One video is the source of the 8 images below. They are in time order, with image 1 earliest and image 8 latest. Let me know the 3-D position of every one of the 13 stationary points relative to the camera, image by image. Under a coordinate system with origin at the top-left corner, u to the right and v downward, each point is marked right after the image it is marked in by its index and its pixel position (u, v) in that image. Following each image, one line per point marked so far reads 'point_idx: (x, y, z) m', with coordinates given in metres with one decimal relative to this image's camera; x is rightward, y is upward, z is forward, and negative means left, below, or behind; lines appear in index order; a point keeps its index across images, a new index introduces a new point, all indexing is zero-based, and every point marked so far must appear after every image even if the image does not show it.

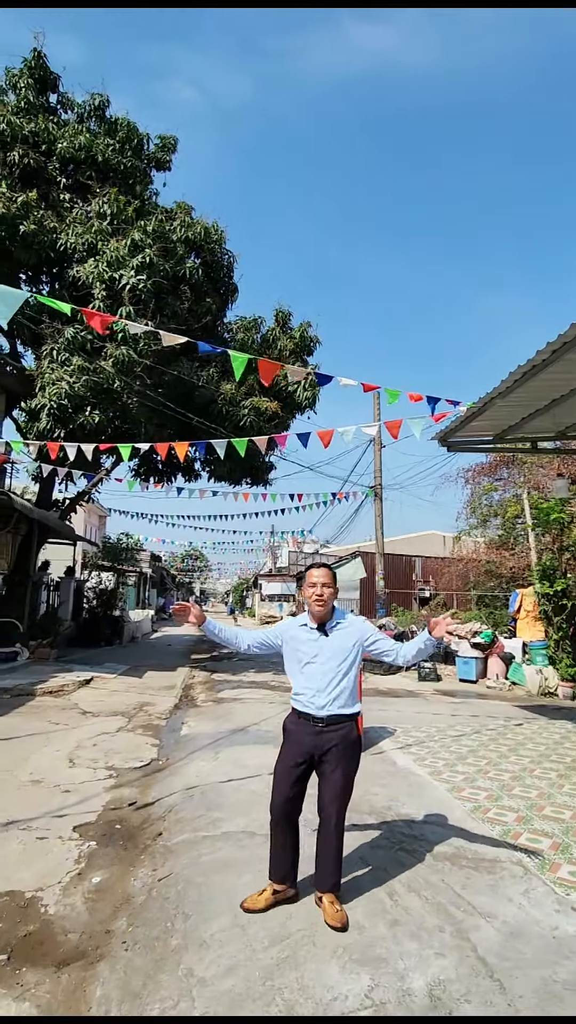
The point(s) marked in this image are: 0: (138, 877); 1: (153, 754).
0: (-0.8, -2.0, +3.5) m
1: (-1.3, -2.3, +6.2) m
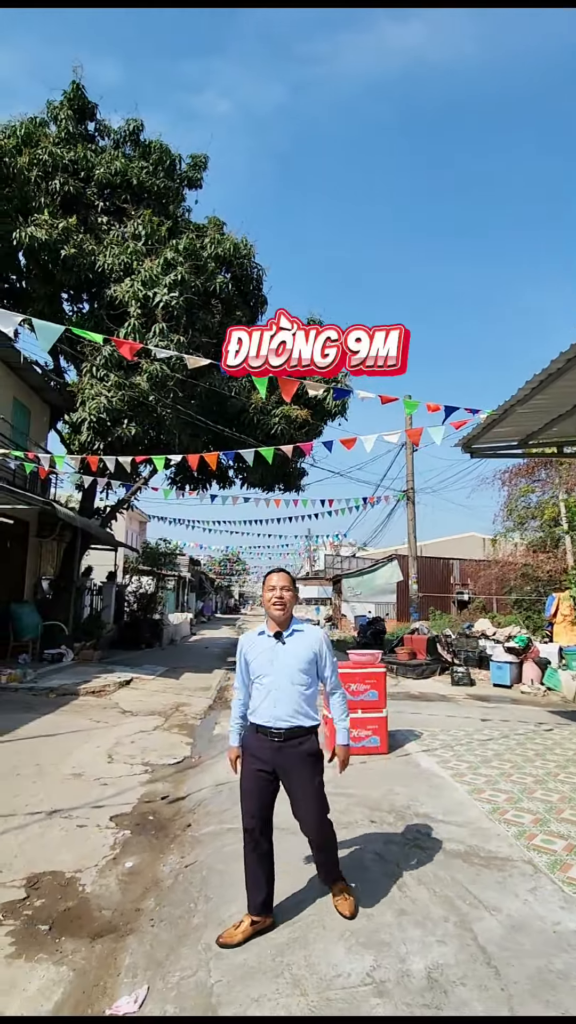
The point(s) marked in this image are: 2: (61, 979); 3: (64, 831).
0: (-0.7, -2.1, +3.8) m
1: (-1.0, -2.4, +6.6) m
2: (-0.9, -1.9, +2.6) m
3: (-1.5, -2.1, +4.2) m
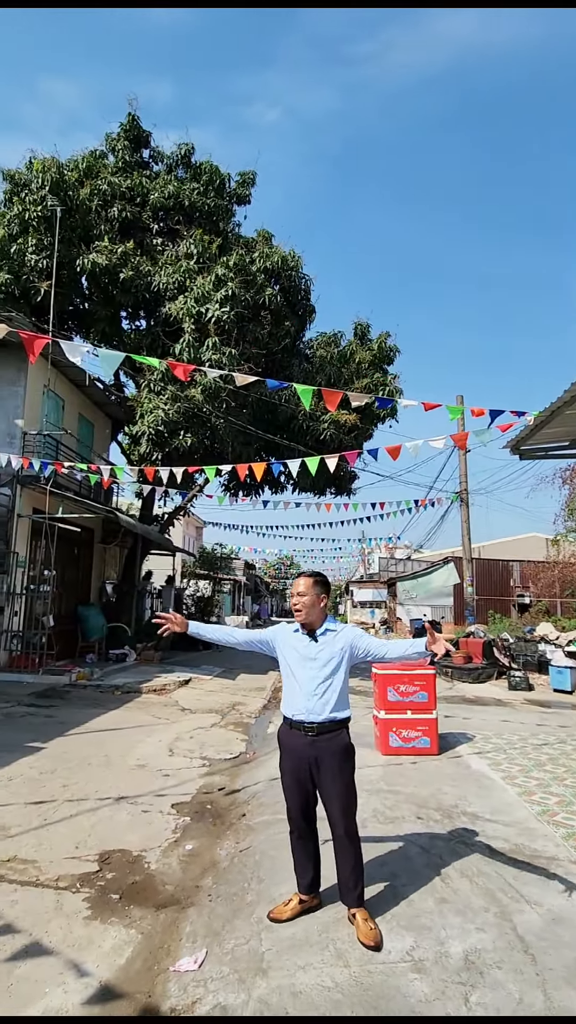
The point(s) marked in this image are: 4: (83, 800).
0: (-0.4, -2.2, +4.1) m
1: (-0.5, -2.5, +6.9) m
2: (-0.7, -2.0, +2.9) m
3: (-1.1, -2.2, +4.6) m
4: (-1.5, -2.2, +4.8) m
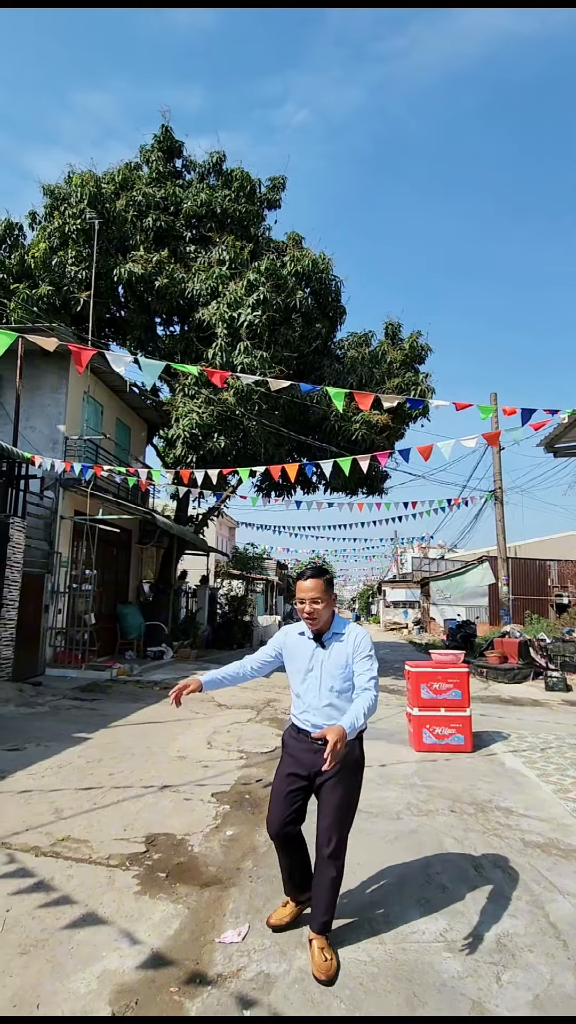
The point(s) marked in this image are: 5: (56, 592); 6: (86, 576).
0: (-0.2, -2.2, +4.3) m
1: (-0.1, -2.5, +7.1) m
2: (-0.5, -2.0, +3.1) m
3: (-0.9, -2.2, +4.8) m
4: (-1.3, -2.2, +5.1) m
5: (-4.0, -1.4, +11.2) m
6: (-3.8, -1.2, +12.1) m
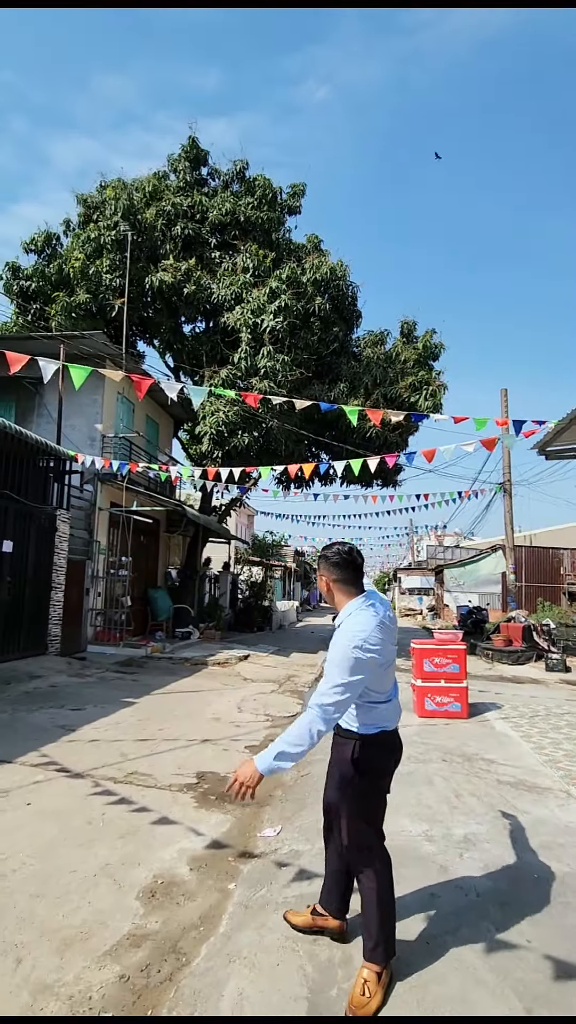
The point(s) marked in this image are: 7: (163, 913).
0: (0.0, -2.2, +5.3) m
1: (+0.1, -2.5, +8.1) m
2: (-0.4, -2.0, +4.2) m
3: (-0.7, -2.2, +5.8) m
4: (-1.1, -2.2, +6.1) m
5: (-3.7, -1.2, +12.3) m
6: (-3.4, -1.0, +13.2) m
7: (-0.6, -1.8, +2.9) m
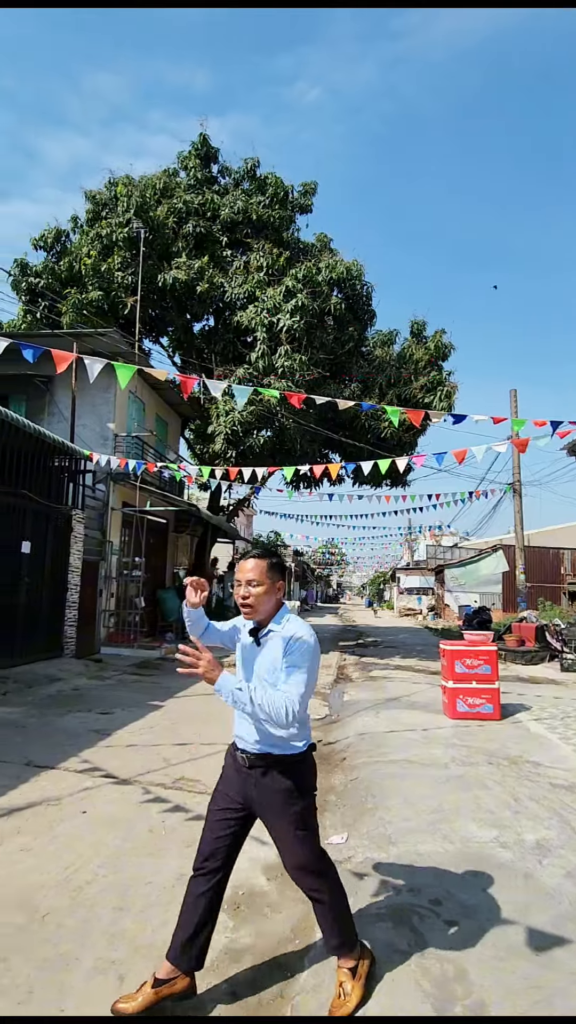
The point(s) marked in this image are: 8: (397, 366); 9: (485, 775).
0: (+0.4, -2.2, +5.2) m
1: (+0.5, -2.5, +8.0) m
2: (0.0, -2.0, +4.1) m
3: (-0.3, -2.2, +5.7) m
4: (-0.7, -2.2, +6.0) m
5: (-3.4, -1.2, +12.2) m
6: (-3.1, -1.0, +13.0) m
7: (-0.2, -1.8, +2.8) m
8: (+2.4, +3.2, +14.0) m
9: (+1.6, -2.2, +5.3) m
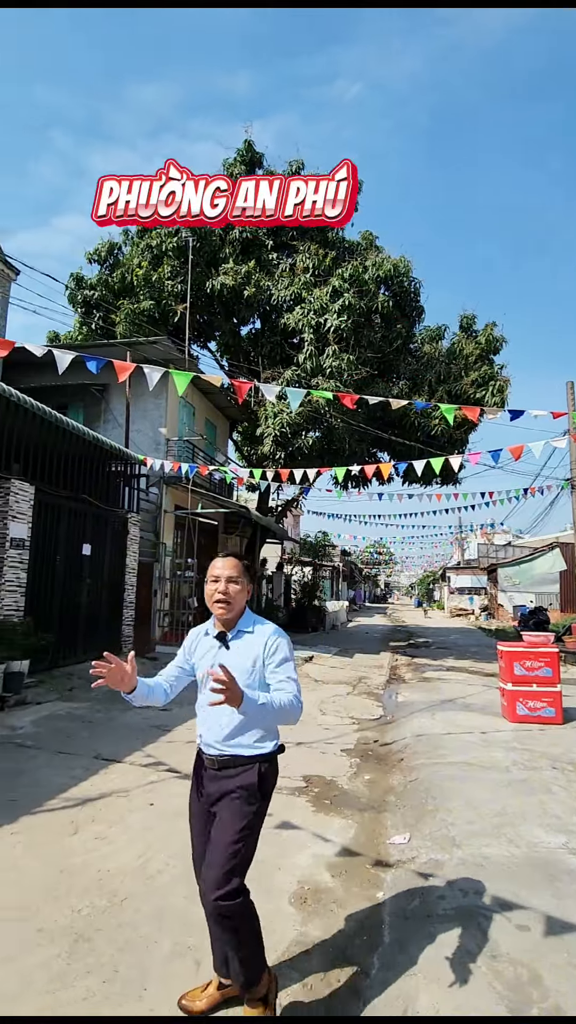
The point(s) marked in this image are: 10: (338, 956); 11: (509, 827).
0: (+0.9, -2.2, +5.2) m
1: (+1.1, -2.5, +8.0) m
2: (+0.4, -2.0, +4.1) m
3: (+0.2, -2.2, +5.8) m
4: (-0.2, -2.2, +6.1) m
5: (-2.4, -1.3, +12.4) m
6: (-2.1, -1.1, +13.2) m
7: (+0.1, -1.8, +2.8) m
8: (+3.4, +3.2, +13.9) m
9: (+2.1, -2.2, +5.2) m
10: (+0.2, -1.8, +2.6) m
11: (+1.4, -1.9, +4.0) m
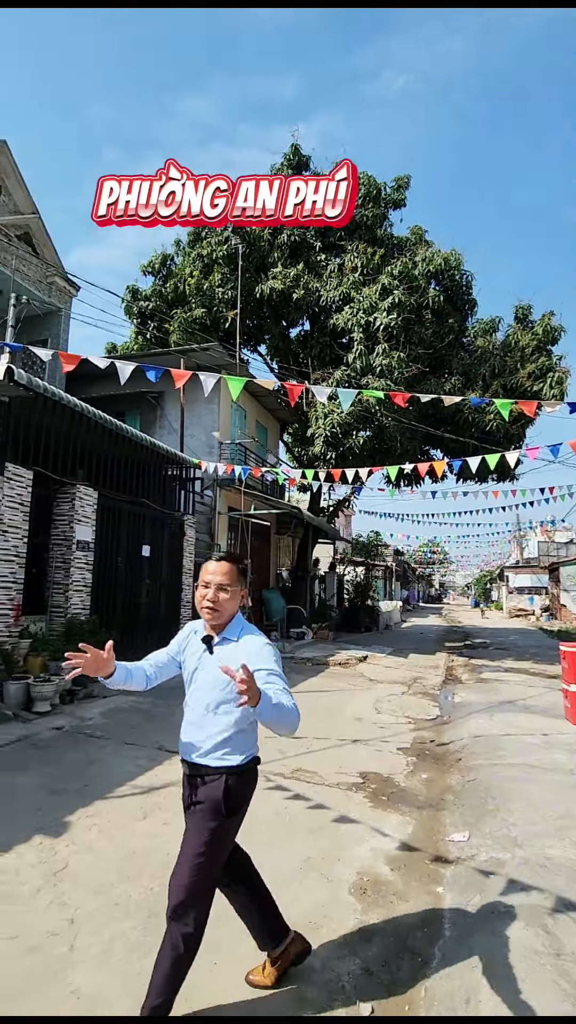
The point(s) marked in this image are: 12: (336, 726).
0: (+1.3, -2.1, +5.2) m
1: (+1.8, -2.5, +7.9) m
2: (+0.8, -2.0, +4.1) m
3: (+0.7, -2.2, +5.8) m
4: (+0.4, -2.2, +6.1) m
5: (-1.4, -1.3, +12.6) m
6: (-1.0, -1.1, +13.4) m
7: (+0.4, -1.8, +2.9) m
8: (+4.5, +3.3, +13.6) m
9: (+2.6, -2.2, +5.1) m
10: (+0.4, -1.8, +2.6) m
11: (+1.7, -1.9, +3.9) m
12: (+0.5, -2.3, +6.8) m
